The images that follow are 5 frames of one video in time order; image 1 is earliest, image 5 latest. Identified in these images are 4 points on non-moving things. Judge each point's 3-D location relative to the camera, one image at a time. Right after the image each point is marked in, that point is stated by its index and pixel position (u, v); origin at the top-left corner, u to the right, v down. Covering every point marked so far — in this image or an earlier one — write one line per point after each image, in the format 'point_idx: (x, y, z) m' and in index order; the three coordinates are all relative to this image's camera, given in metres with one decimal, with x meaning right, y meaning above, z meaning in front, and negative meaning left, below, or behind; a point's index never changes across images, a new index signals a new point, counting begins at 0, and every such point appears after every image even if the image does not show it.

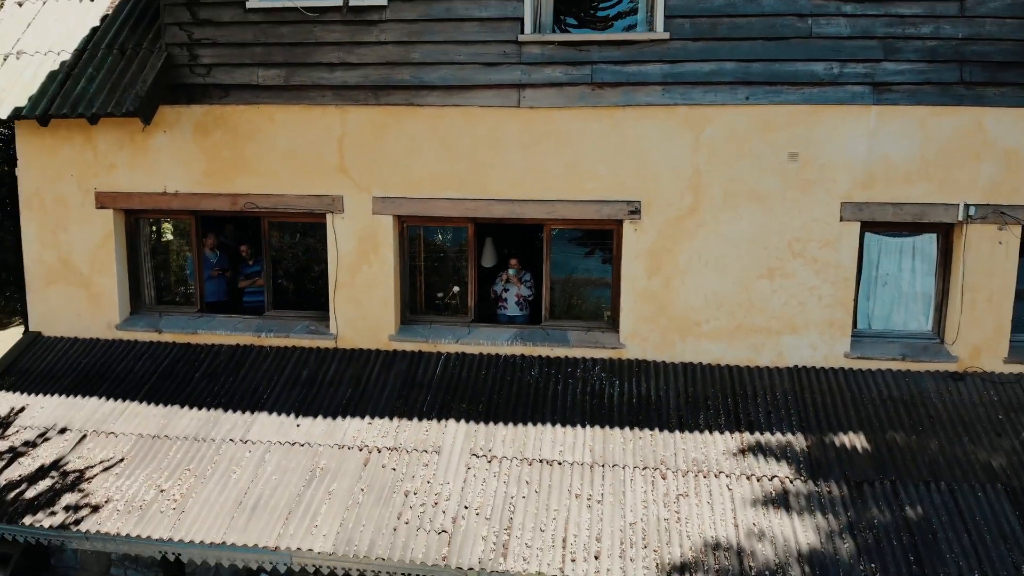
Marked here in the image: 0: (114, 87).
0: (-2.3, +1.2, +7.5) m
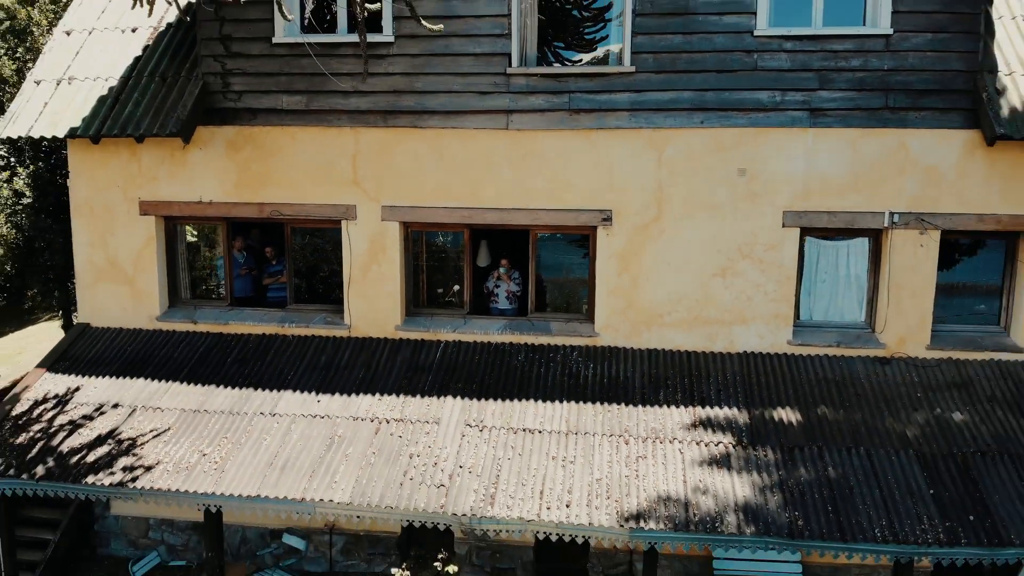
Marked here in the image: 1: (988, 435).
0: (-2.4, +1.2, +8.7) m
1: (+2.8, -0.9, +7.5) m
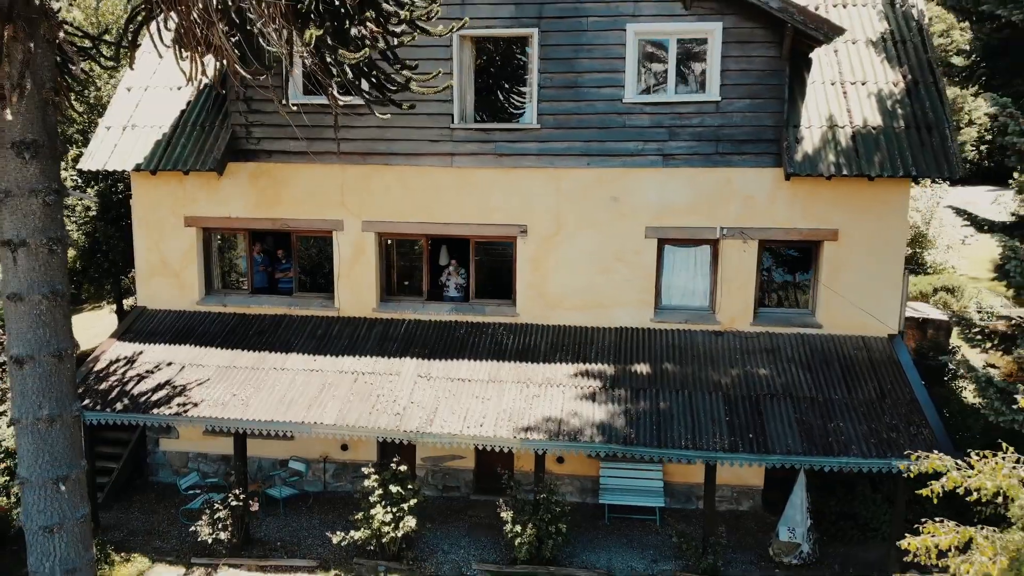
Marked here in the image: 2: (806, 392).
0: (-2.9, +1.3, +12.0) m
1: (+2.3, -0.8, +10.8) m
2: (+2.4, -0.9, +10.6) m
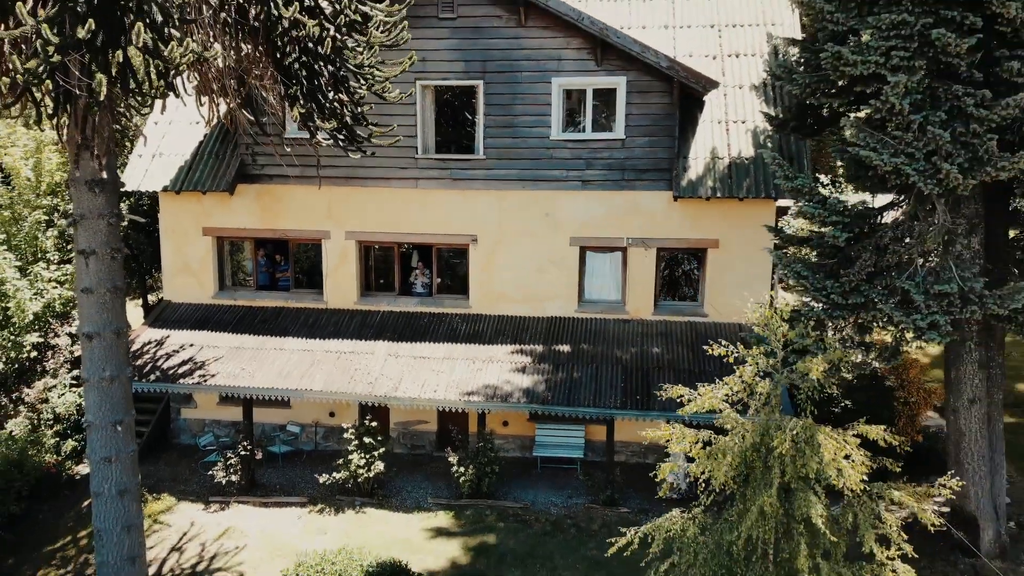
0: (-3.5, +1.3, +15.1) m
1: (+1.7, -0.8, +13.9) m
2: (+1.9, -0.8, +13.7) m
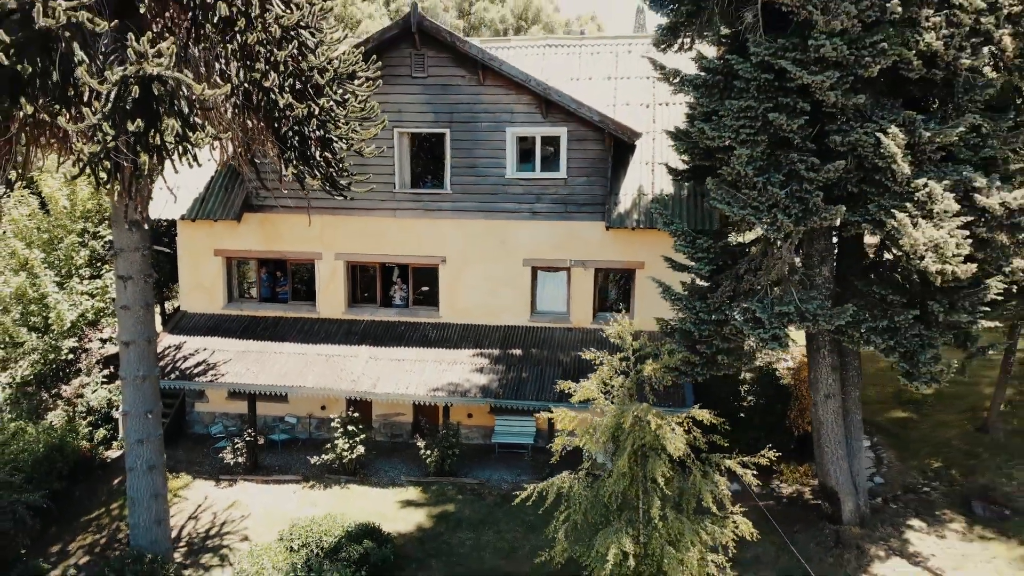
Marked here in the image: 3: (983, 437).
0: (-4.0, +1.2, +18.0) m
1: (+1.1, -1.0, +16.7) m
2: (+1.3, -1.0, +16.5) m
3: (+6.5, -2.1, +17.7) m
